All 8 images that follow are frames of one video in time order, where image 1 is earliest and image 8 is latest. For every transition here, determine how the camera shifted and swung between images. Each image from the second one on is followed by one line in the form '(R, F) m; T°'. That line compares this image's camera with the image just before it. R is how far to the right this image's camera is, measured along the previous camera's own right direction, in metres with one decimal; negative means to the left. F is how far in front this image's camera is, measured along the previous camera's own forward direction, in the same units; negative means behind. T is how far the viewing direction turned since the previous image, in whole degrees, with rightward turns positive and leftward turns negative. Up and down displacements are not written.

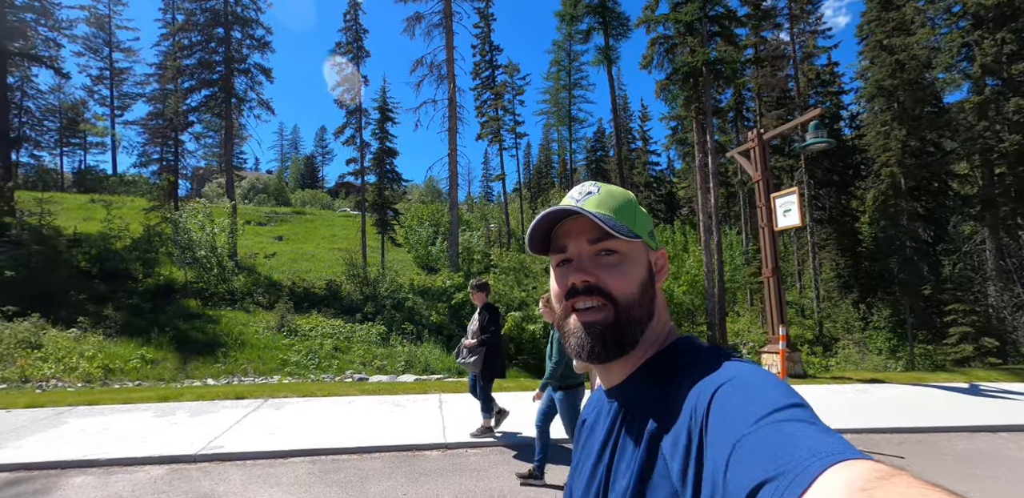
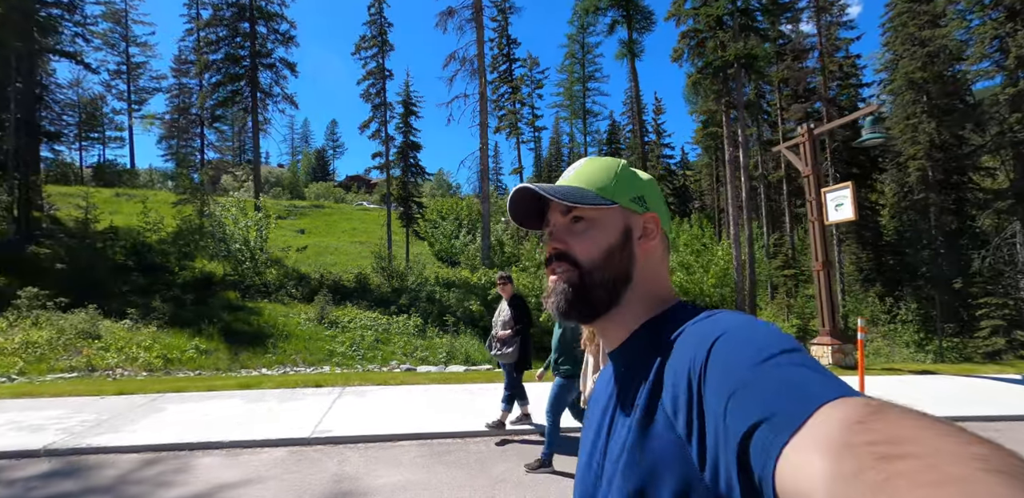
(-1.2, -0.2) m; -1°
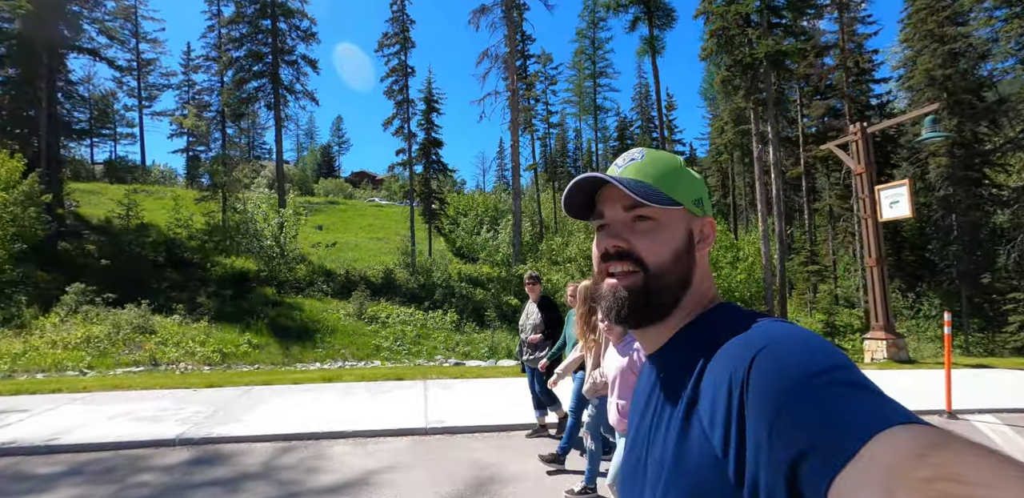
(-1.5, -0.2) m; 0°
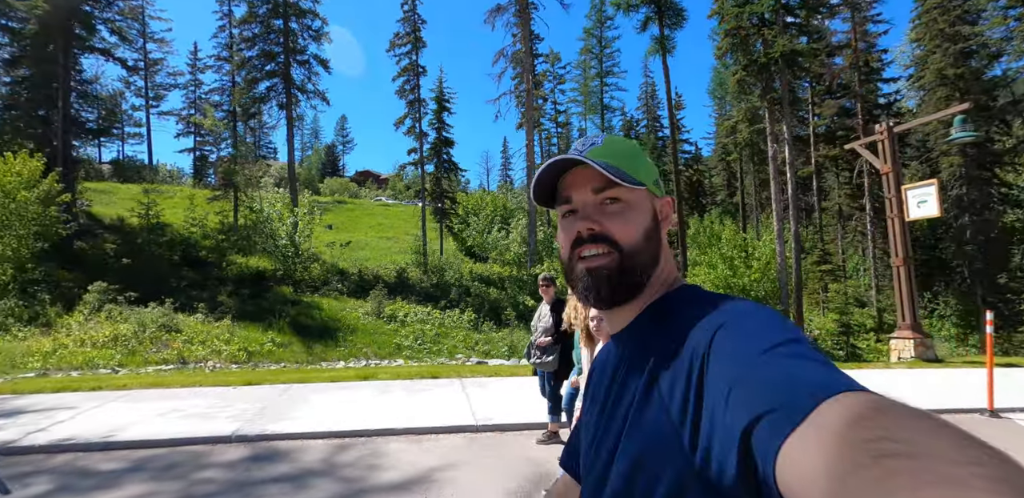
(-0.7, -0.1) m; 0°
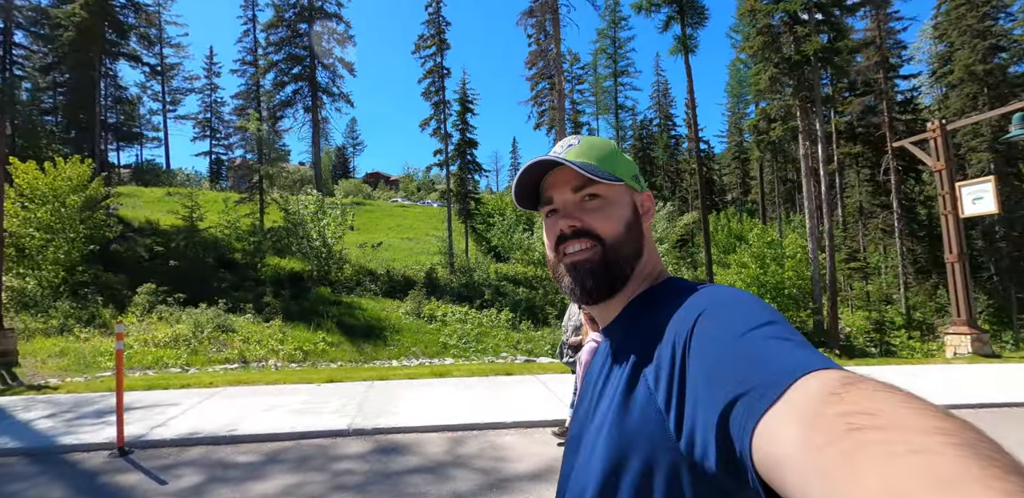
(-1.4, -0.2) m; -1°
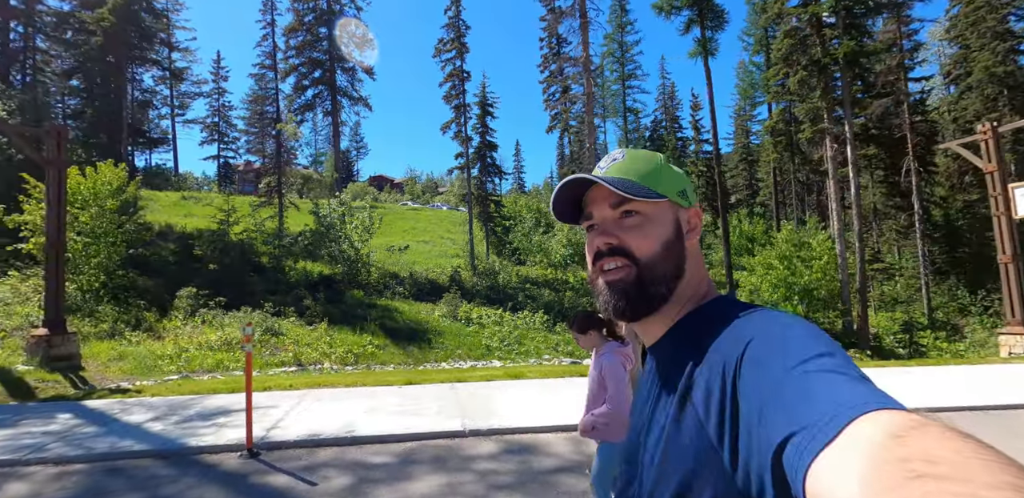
(-1.7, -0.1) m; 0°
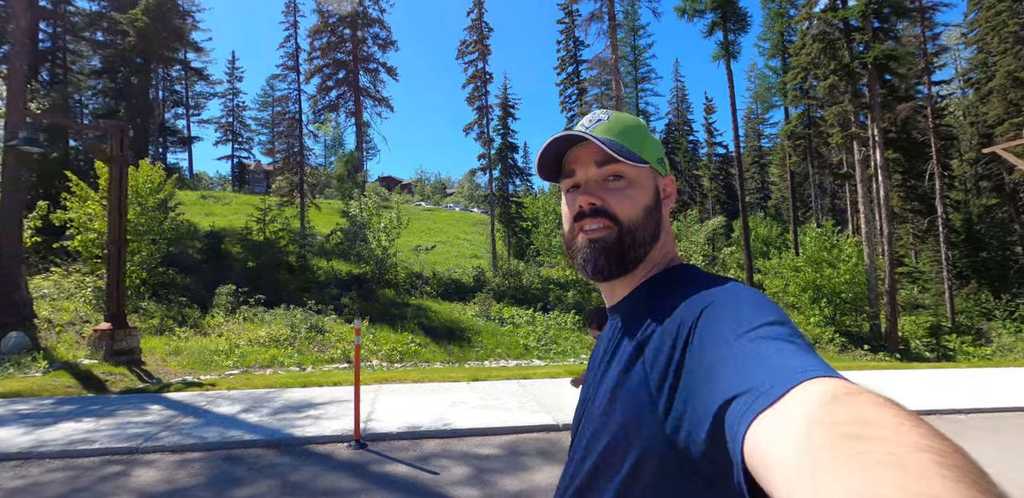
(-1.3, -0.1) m; 0°
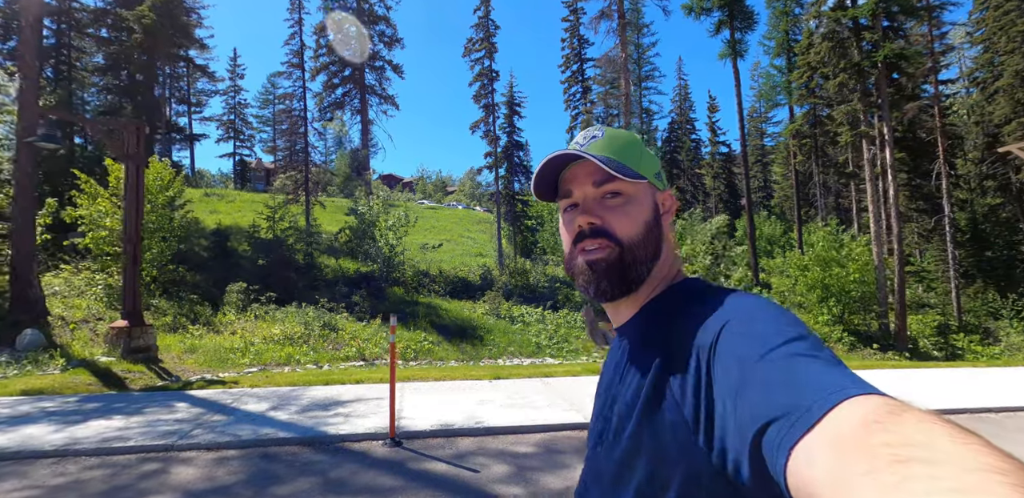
(-0.5, 0.0) m; 0°
